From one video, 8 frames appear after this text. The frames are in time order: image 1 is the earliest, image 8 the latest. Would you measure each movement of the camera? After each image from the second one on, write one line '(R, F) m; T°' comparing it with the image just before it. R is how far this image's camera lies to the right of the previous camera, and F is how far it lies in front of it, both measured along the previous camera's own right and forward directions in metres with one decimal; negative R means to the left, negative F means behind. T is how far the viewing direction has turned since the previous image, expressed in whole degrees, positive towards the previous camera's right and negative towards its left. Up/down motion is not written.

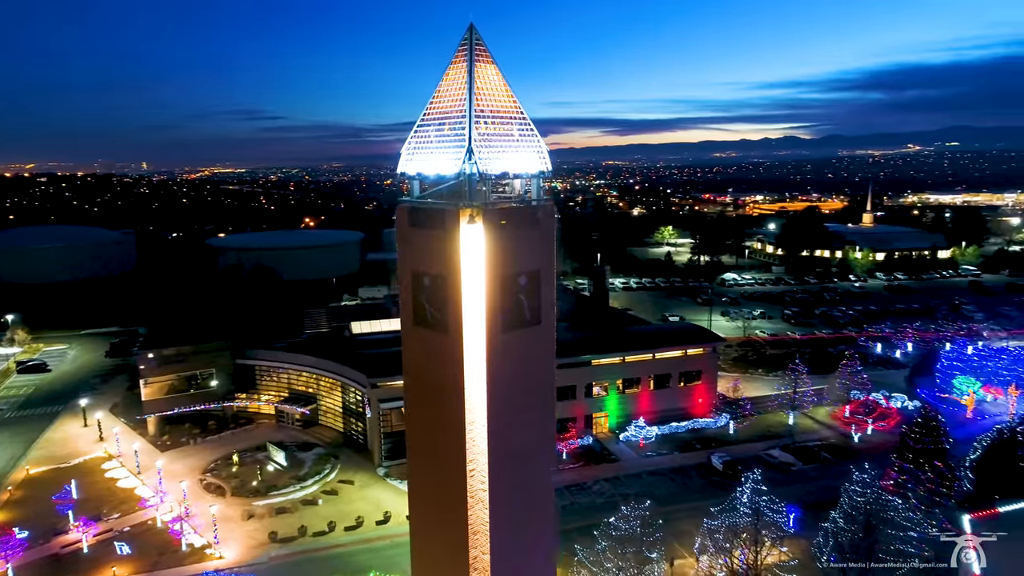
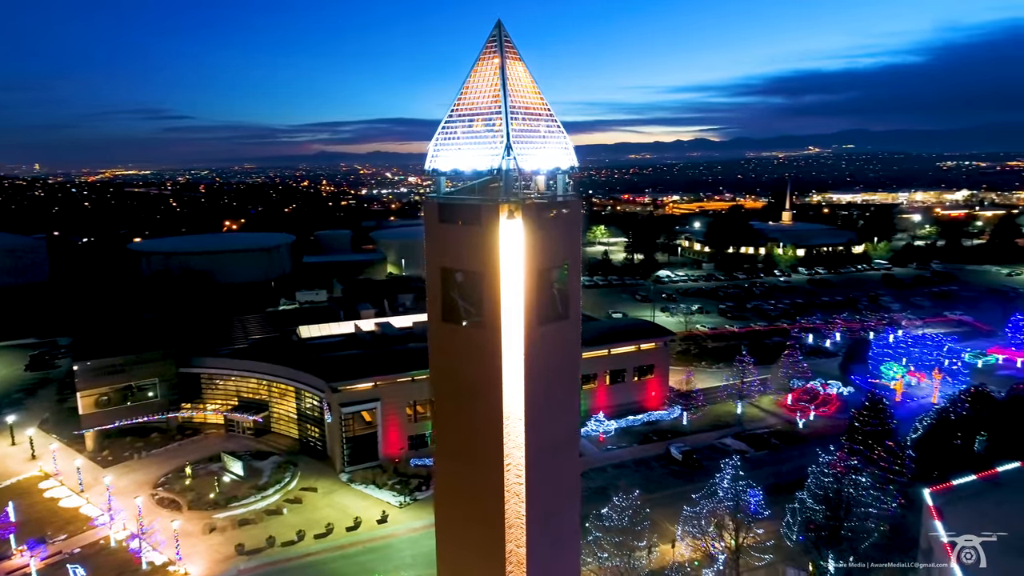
(-1.1, 0.0) m; +6°
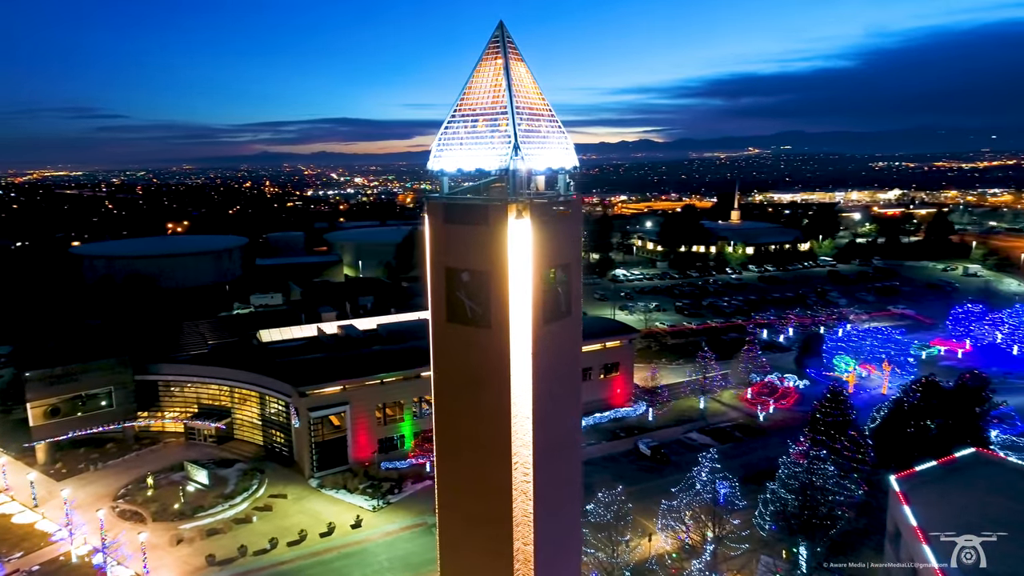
(-0.6, 0.0) m; +4°
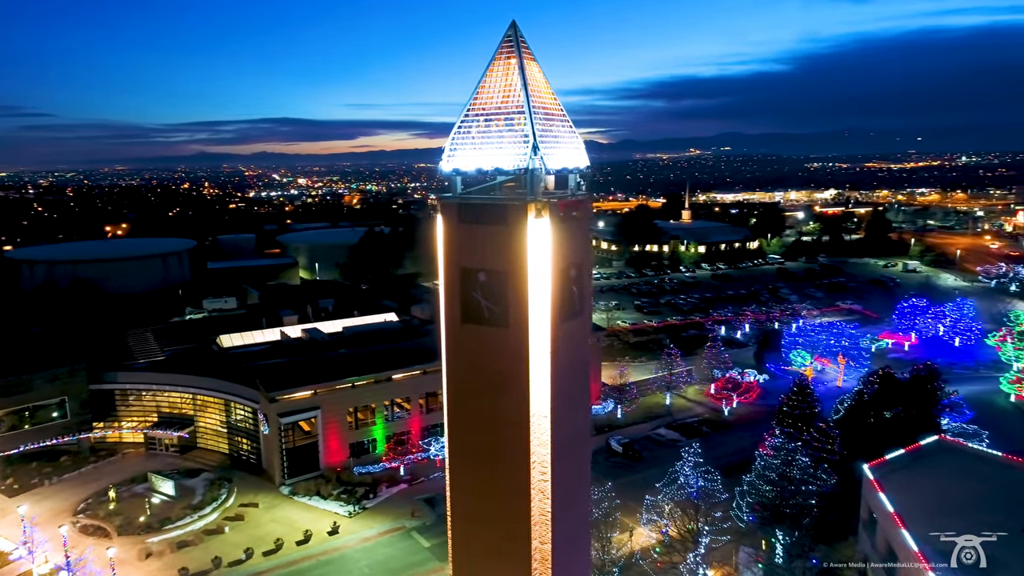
(-0.7, 0.0) m; +4°
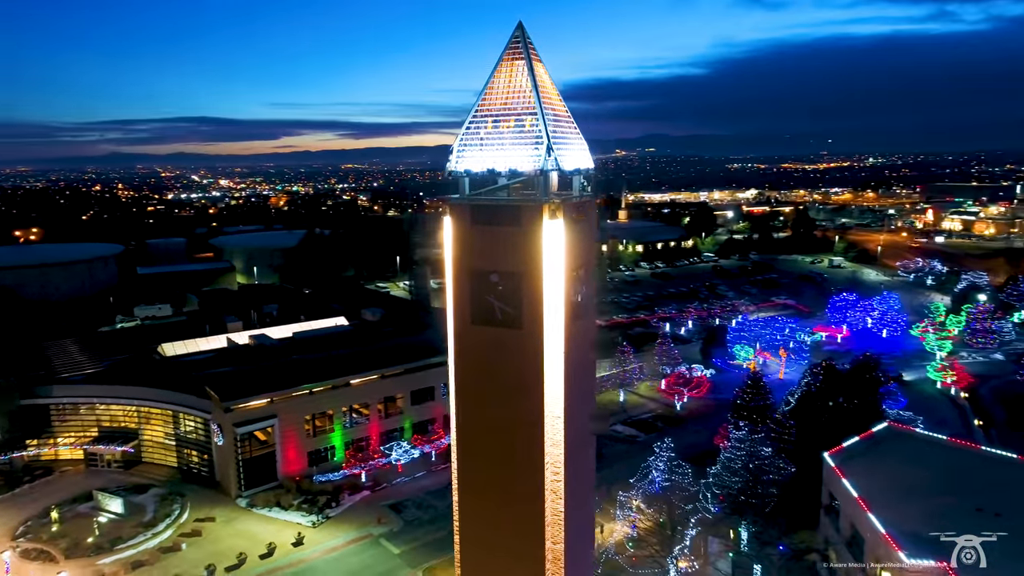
(-0.8, +0.1) m; +6°
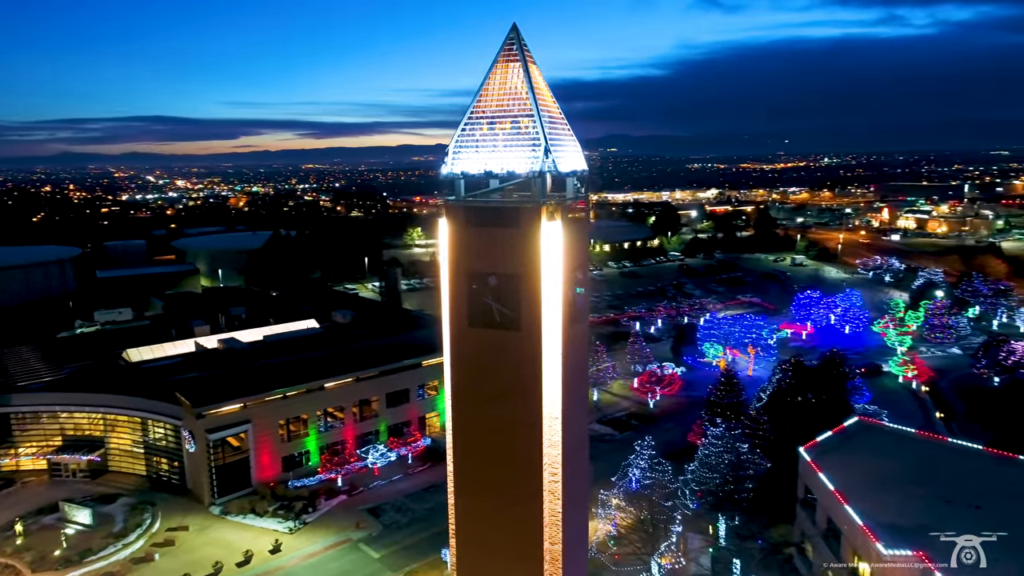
(-0.3, 0.0) m; +3°
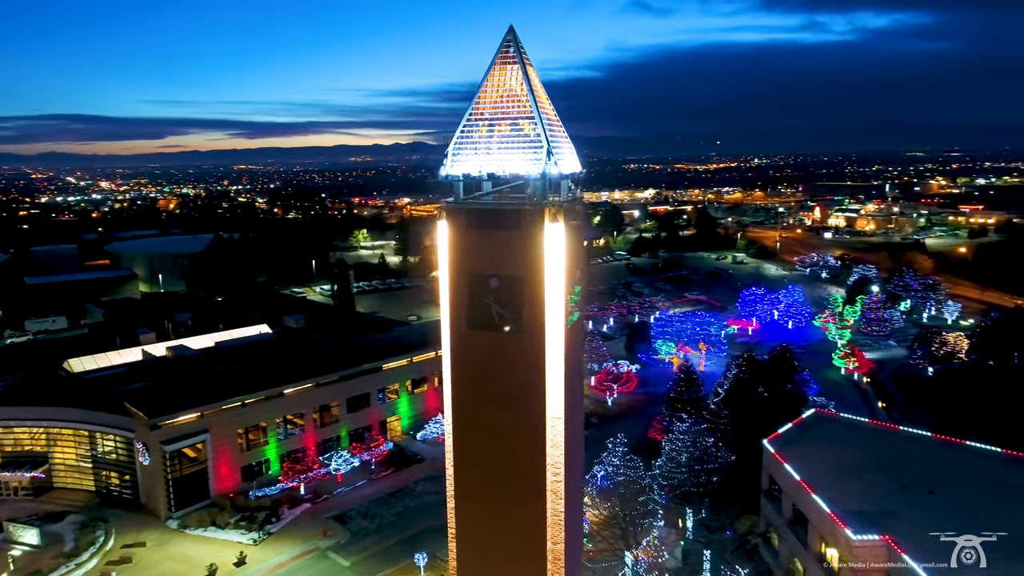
(-0.6, 0.0) m; +5°
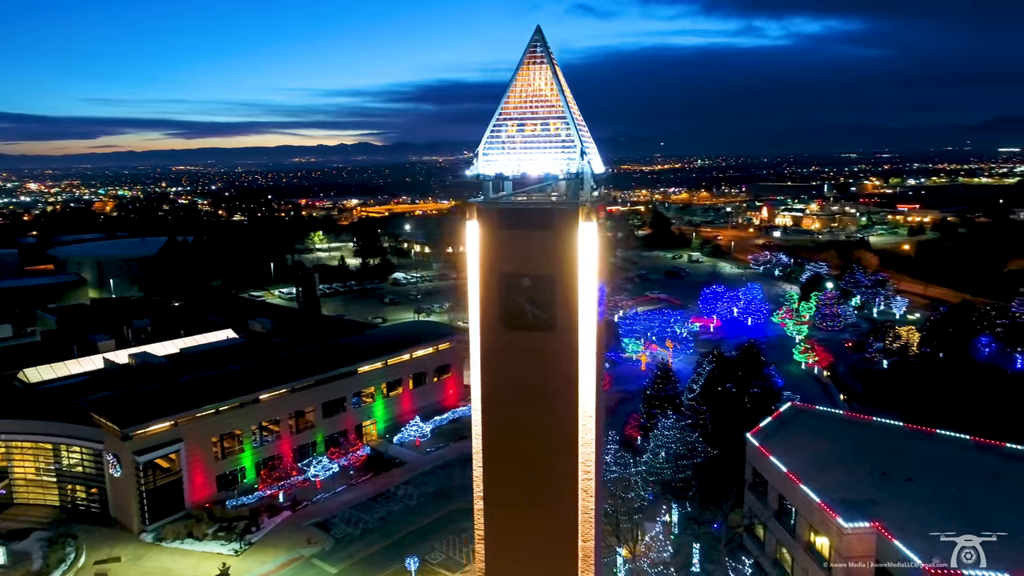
(-0.8, 0.0) m; +4°
